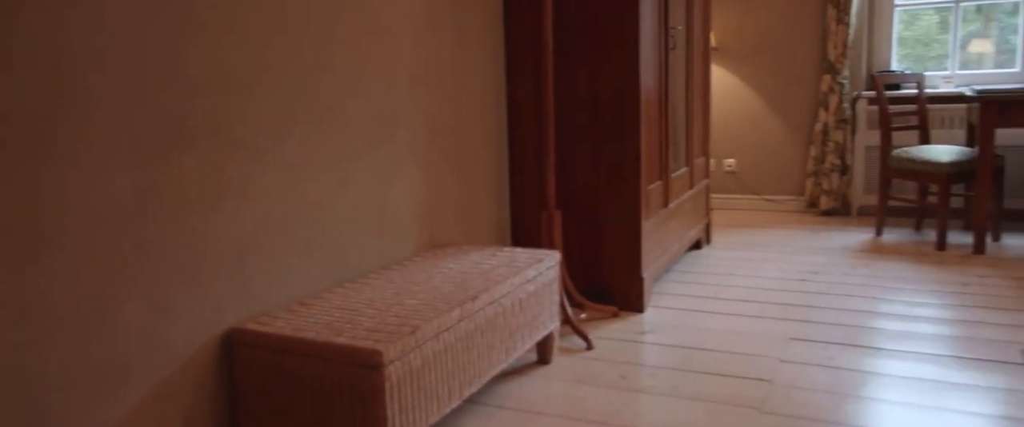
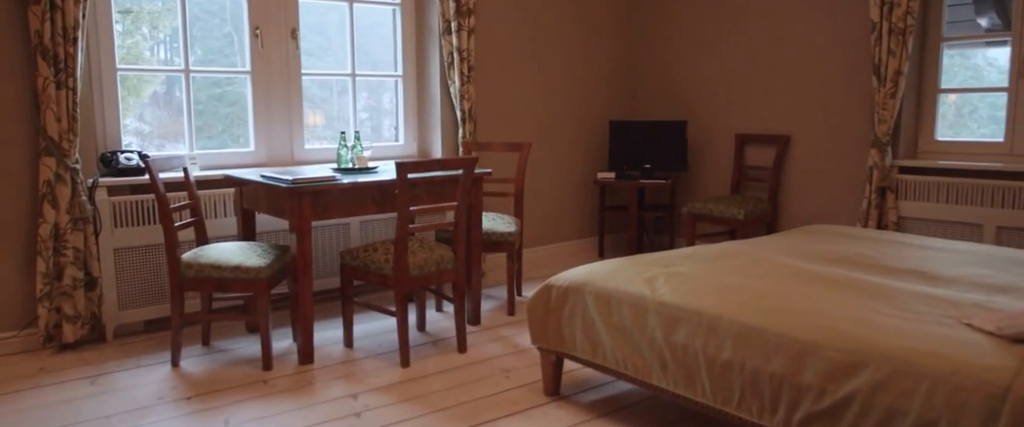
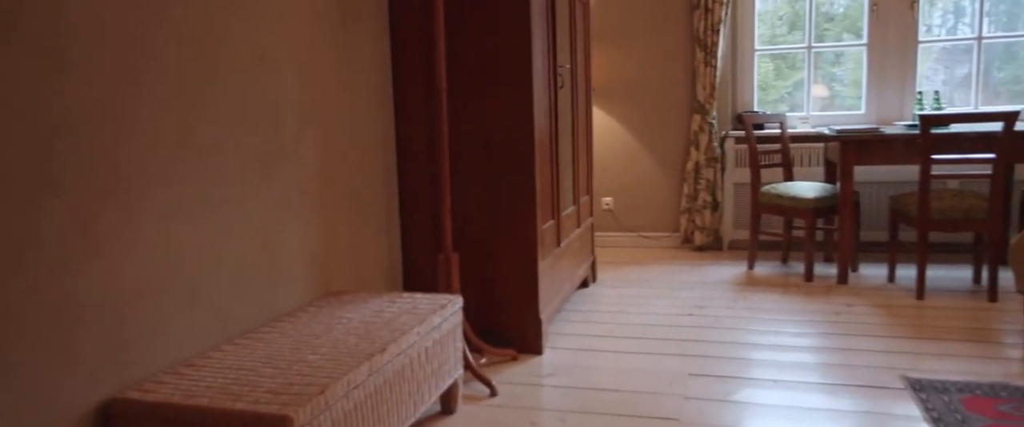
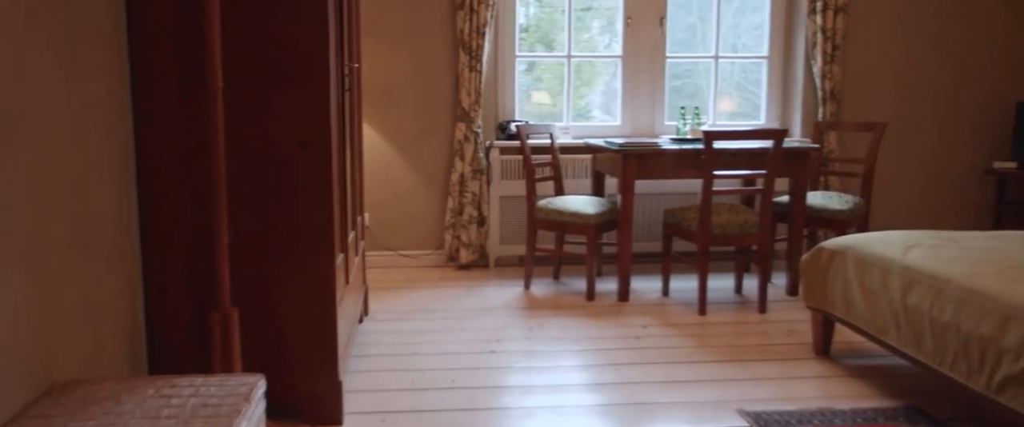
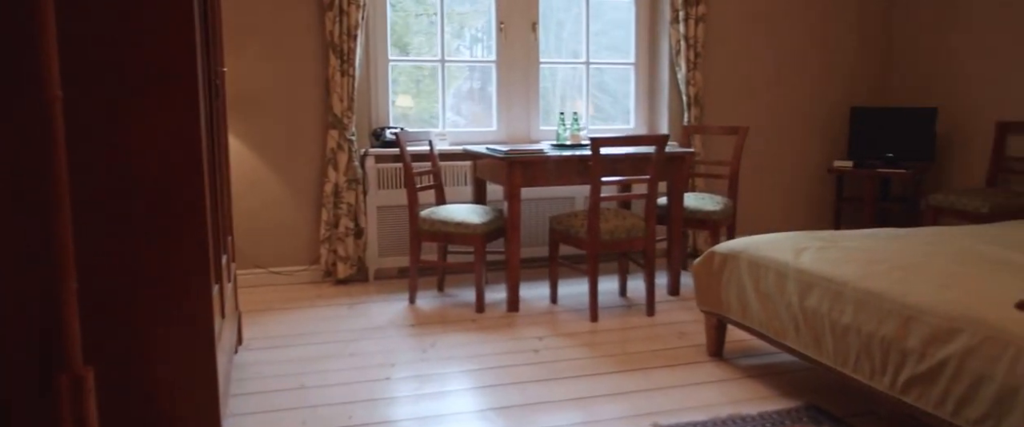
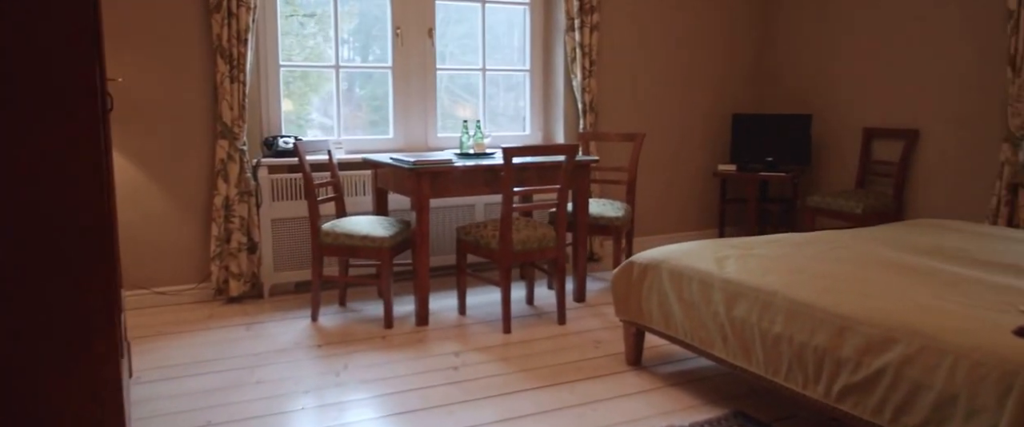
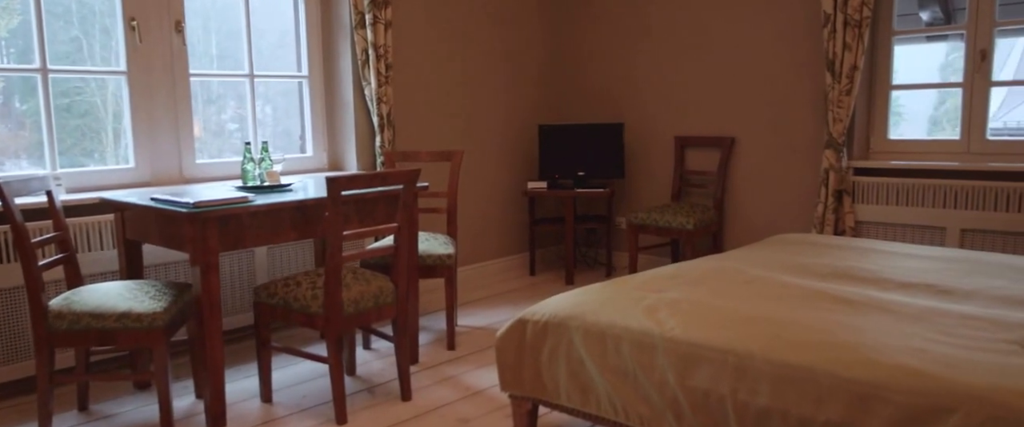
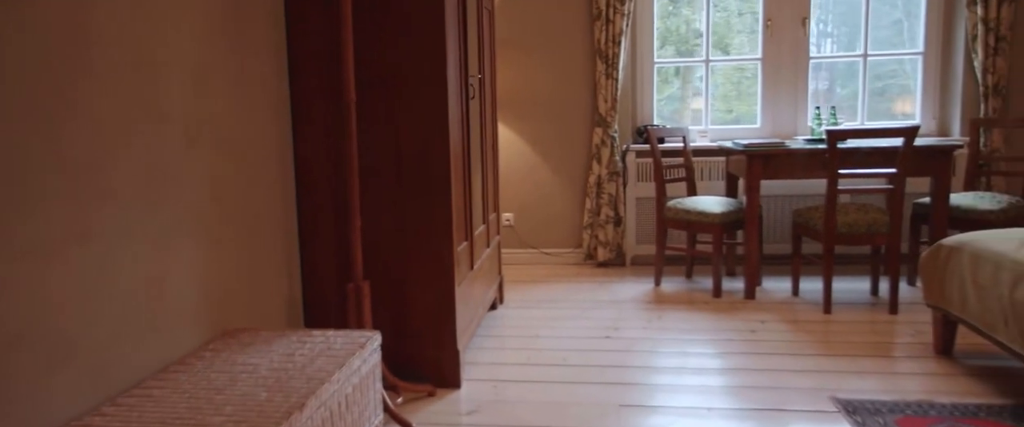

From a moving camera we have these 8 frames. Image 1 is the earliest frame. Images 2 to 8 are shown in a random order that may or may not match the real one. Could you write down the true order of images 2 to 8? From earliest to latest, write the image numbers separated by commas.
3, 8, 4, 5, 6, 2, 7
